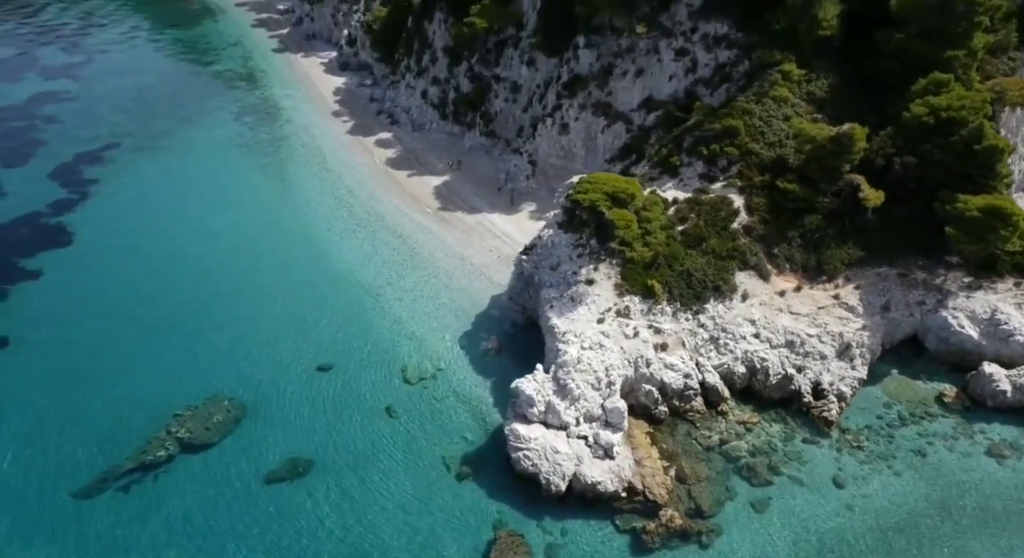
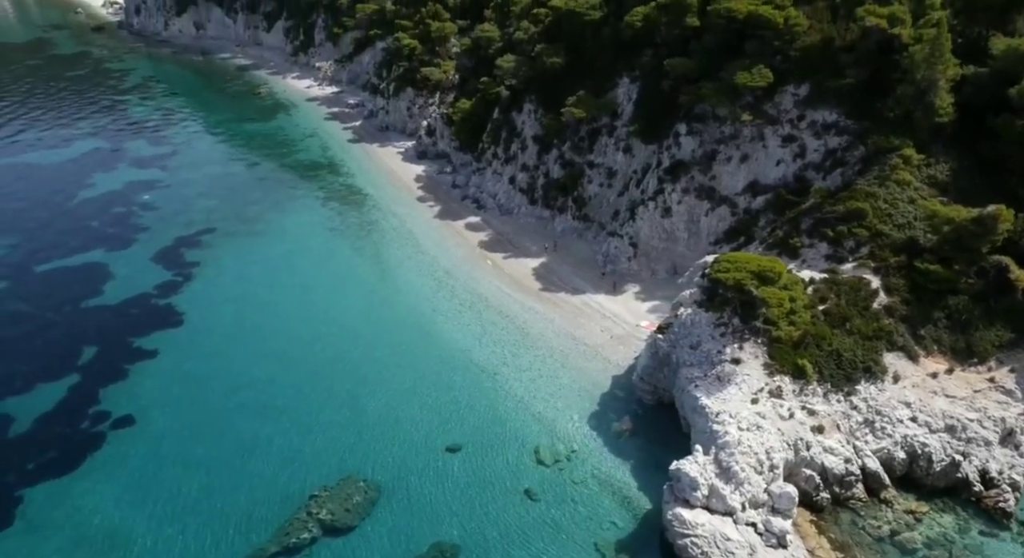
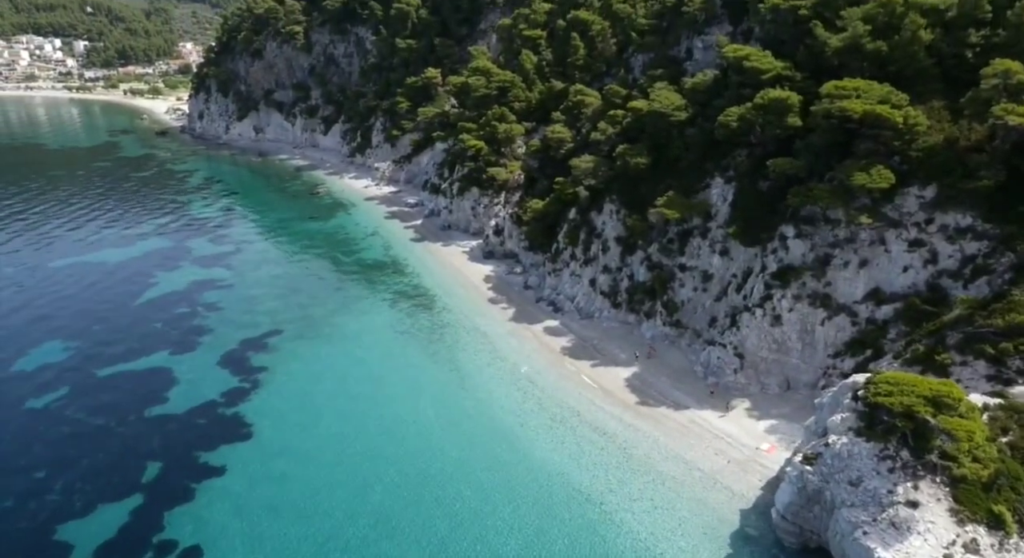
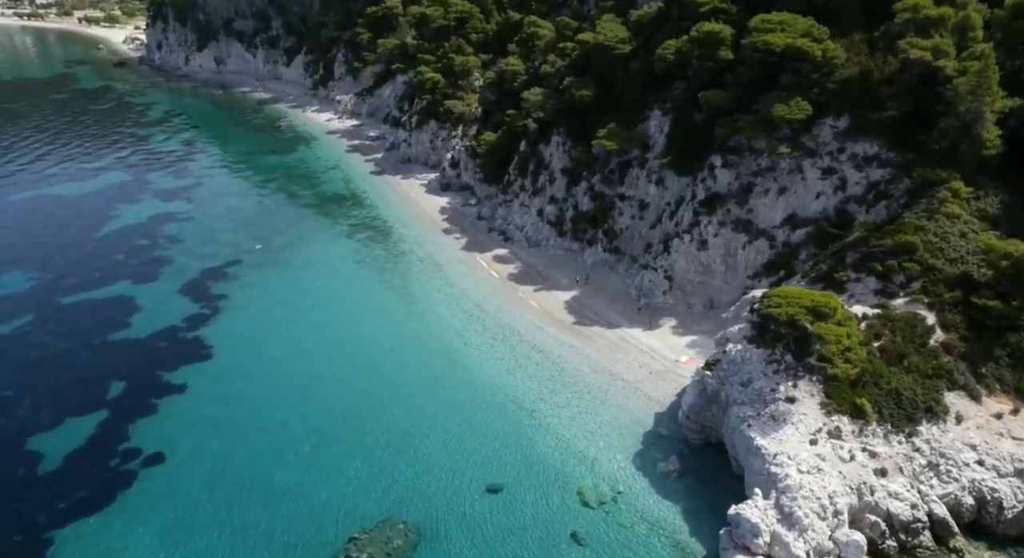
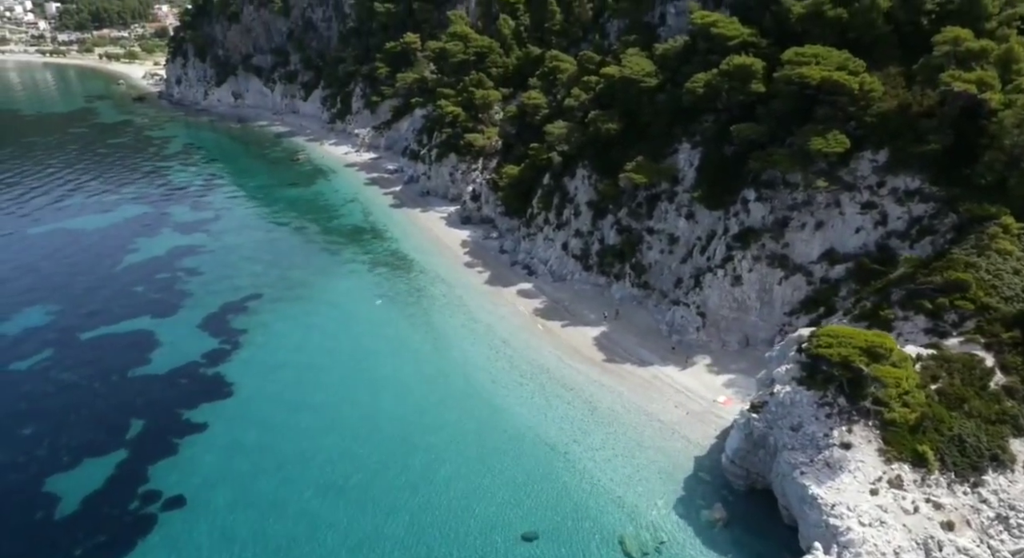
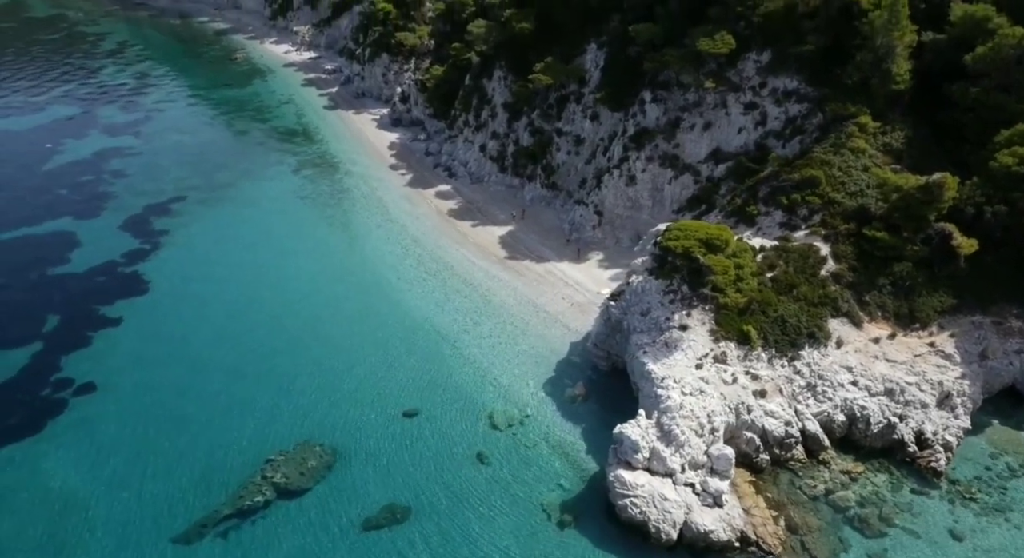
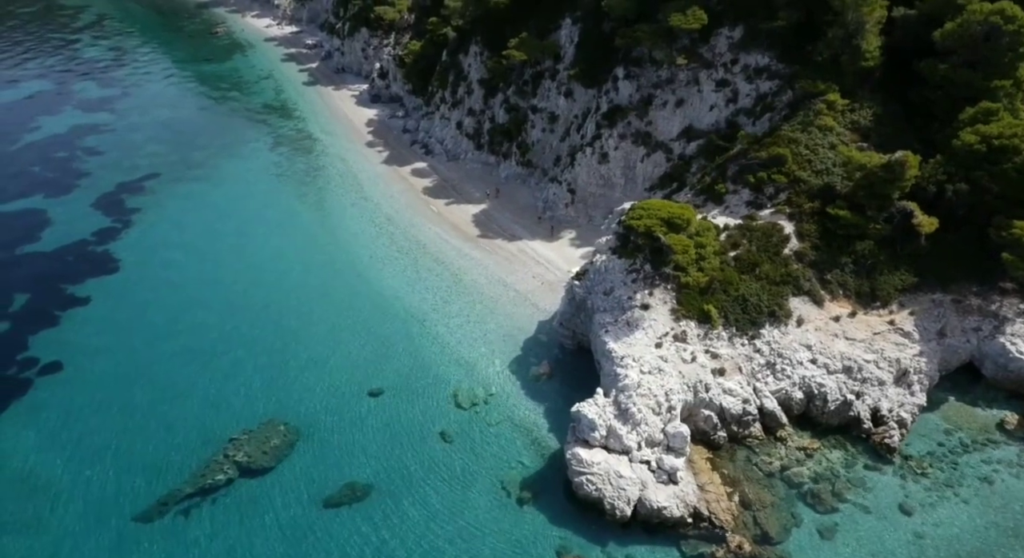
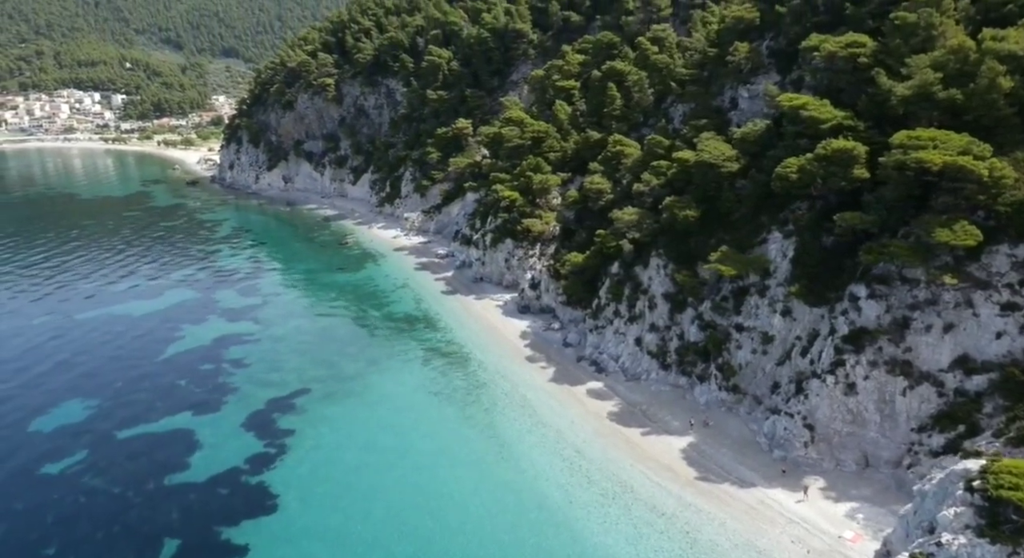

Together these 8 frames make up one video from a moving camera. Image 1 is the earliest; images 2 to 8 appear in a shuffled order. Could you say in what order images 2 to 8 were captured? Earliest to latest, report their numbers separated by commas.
7, 6, 2, 4, 5, 3, 8
